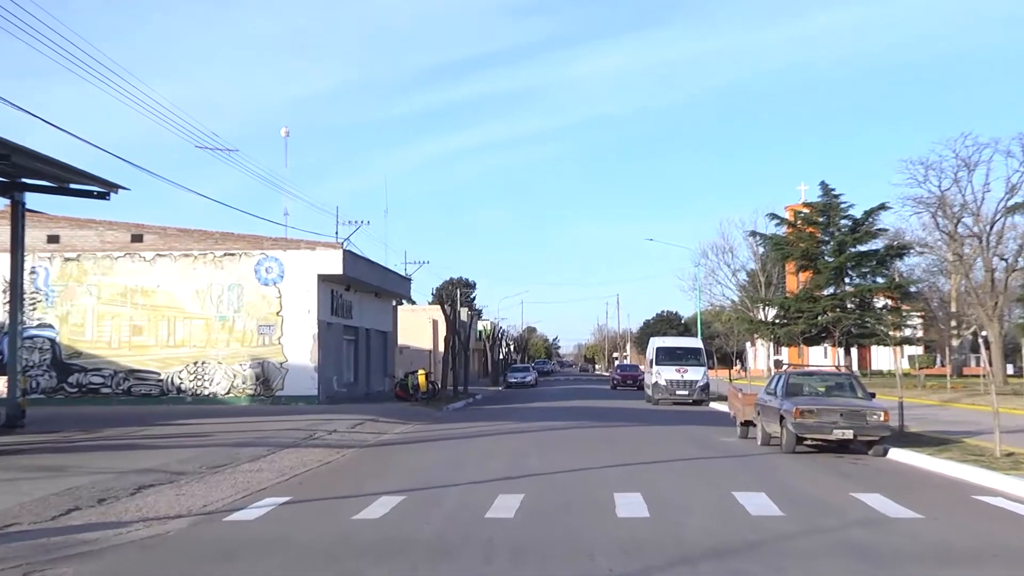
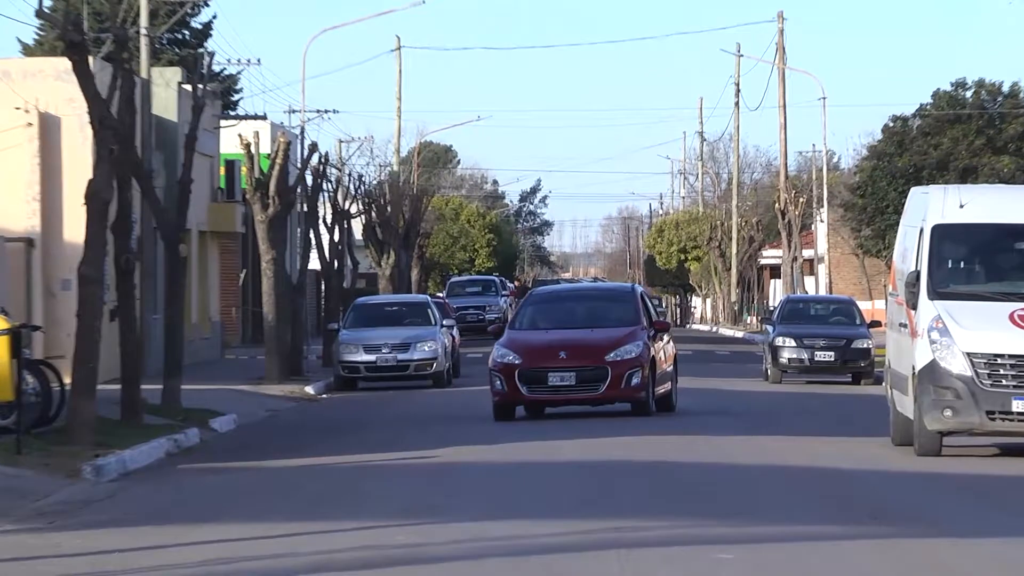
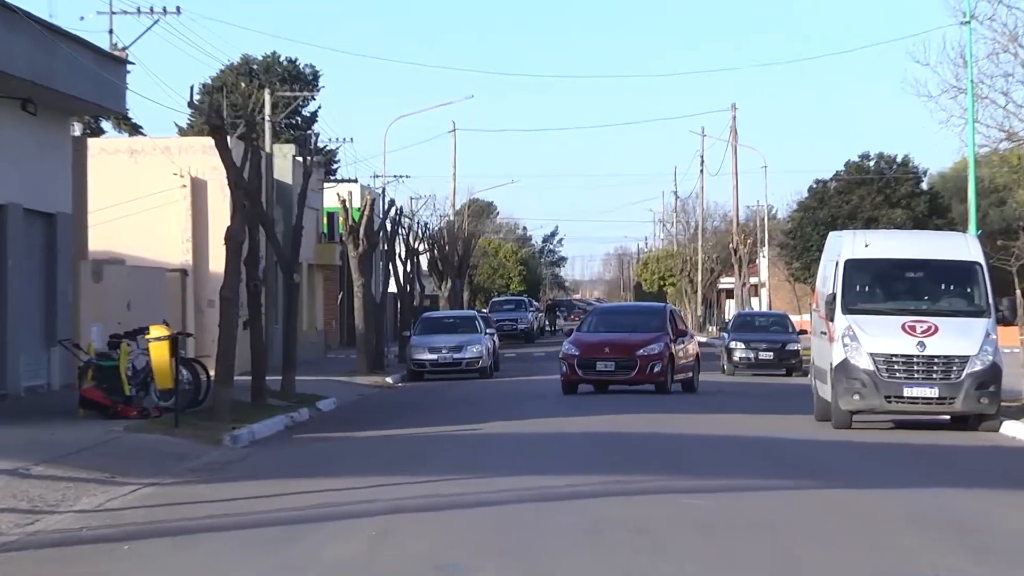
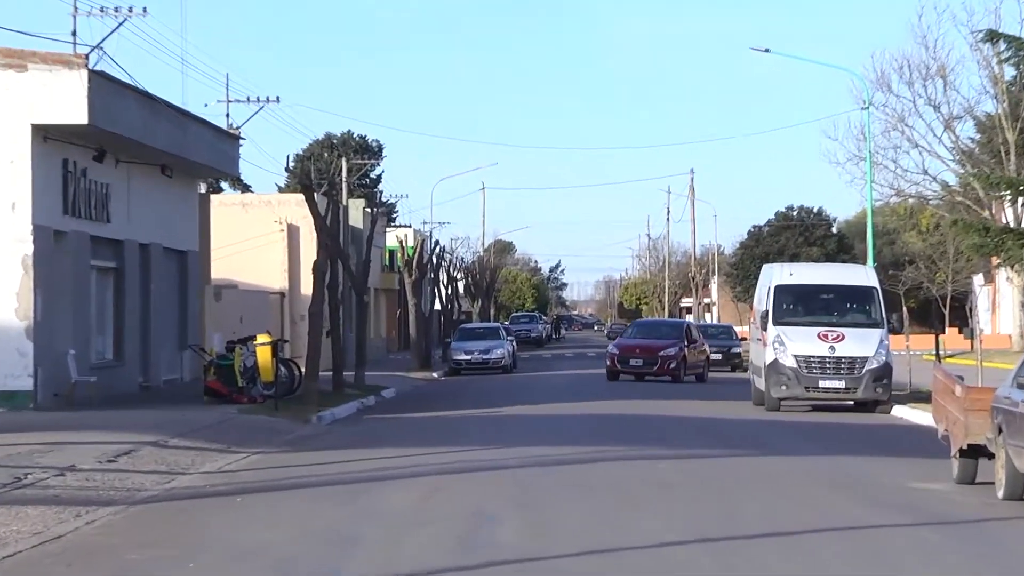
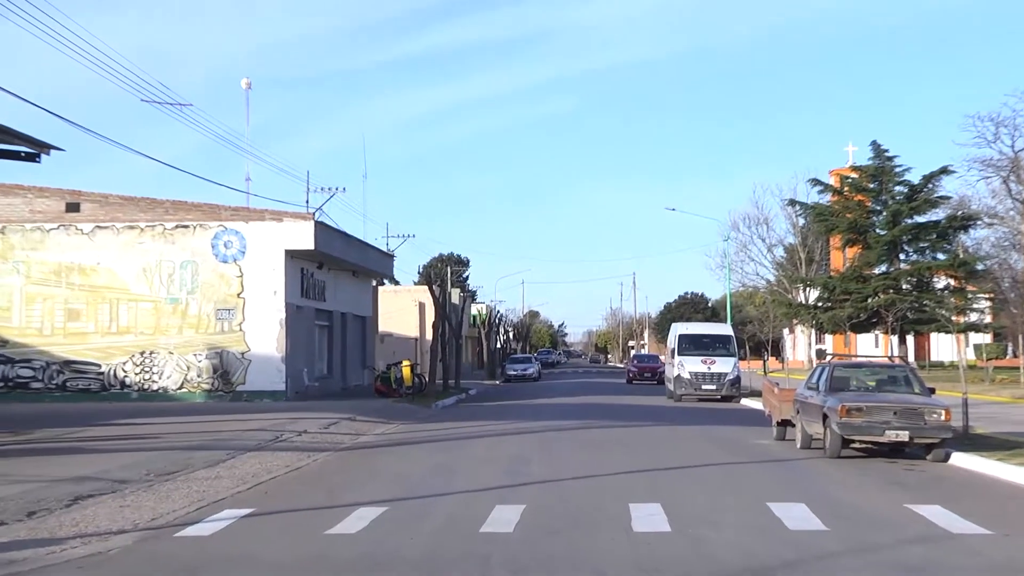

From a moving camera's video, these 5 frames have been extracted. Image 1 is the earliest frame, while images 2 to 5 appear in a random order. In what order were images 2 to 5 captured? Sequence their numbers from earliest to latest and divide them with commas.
5, 4, 3, 2
